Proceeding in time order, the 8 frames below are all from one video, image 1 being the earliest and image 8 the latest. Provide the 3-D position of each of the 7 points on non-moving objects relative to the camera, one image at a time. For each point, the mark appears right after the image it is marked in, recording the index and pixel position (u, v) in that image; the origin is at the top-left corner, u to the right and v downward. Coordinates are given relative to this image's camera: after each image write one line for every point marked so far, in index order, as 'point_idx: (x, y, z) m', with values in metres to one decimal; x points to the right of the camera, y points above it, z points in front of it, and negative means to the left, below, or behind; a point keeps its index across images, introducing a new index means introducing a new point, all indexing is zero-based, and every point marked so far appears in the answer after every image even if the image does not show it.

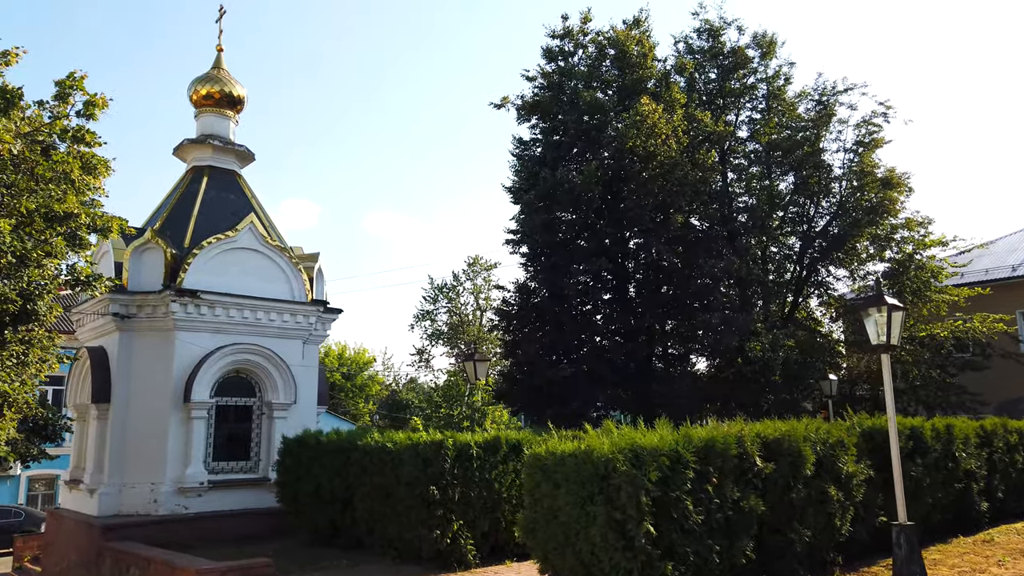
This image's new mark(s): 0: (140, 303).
0: (-5.8, -0.2, +12.0) m
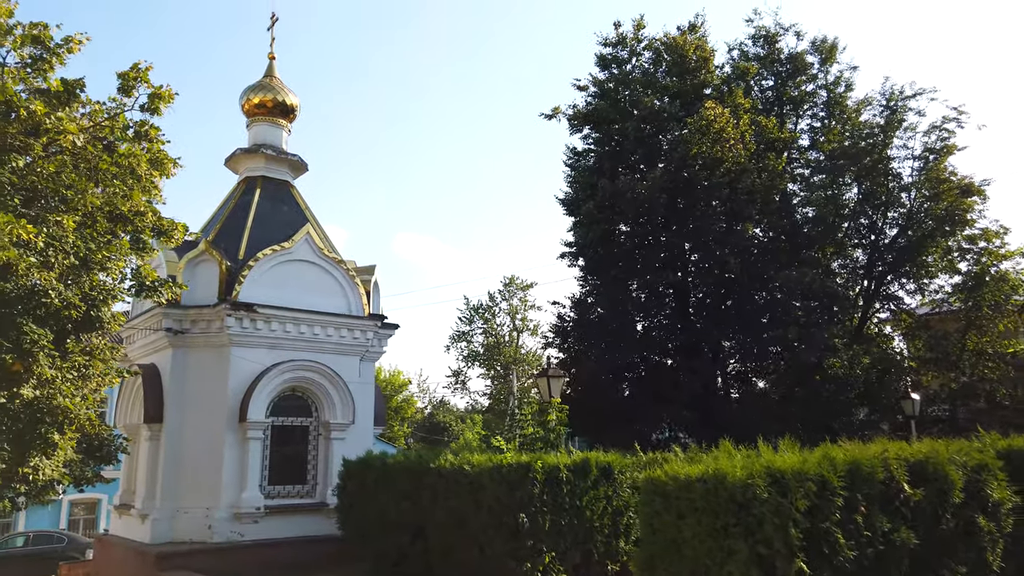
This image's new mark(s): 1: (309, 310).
0: (-4.8, -0.5, +11.4) m
1: (-3.2, -0.4, +11.9) m
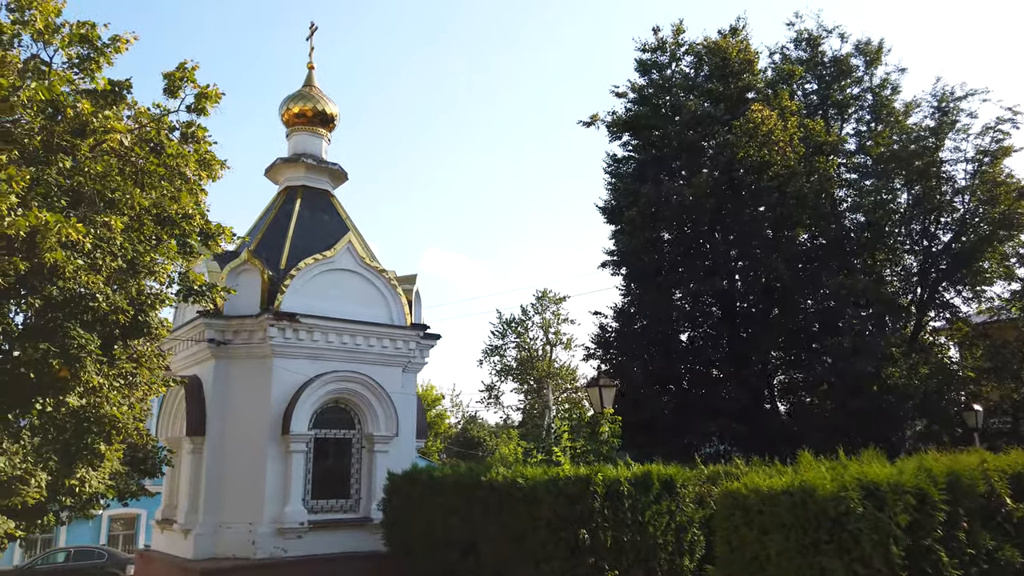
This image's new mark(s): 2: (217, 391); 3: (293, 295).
0: (-4.1, -0.6, +11.2) m
1: (-2.4, -0.5, +11.7) m
2: (-4.3, -1.5, +11.2) m
3: (-3.3, -0.1, +11.4) m
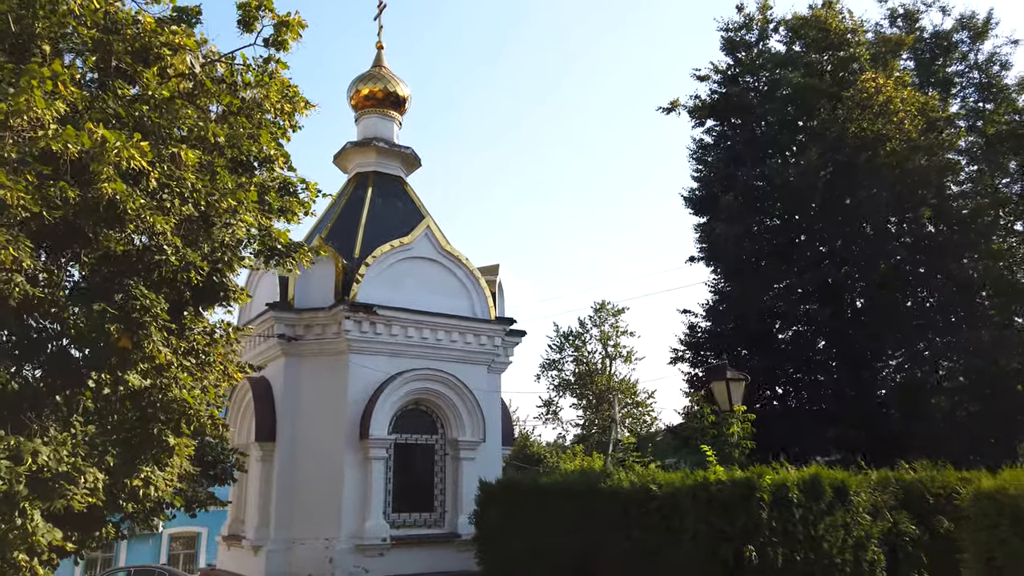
0: (-2.7, -0.5, +10.2) m
1: (-1.1, -0.3, +10.5) m
2: (-2.9, -1.4, +10.1) m
3: (-1.9, 0.0, +10.3) m
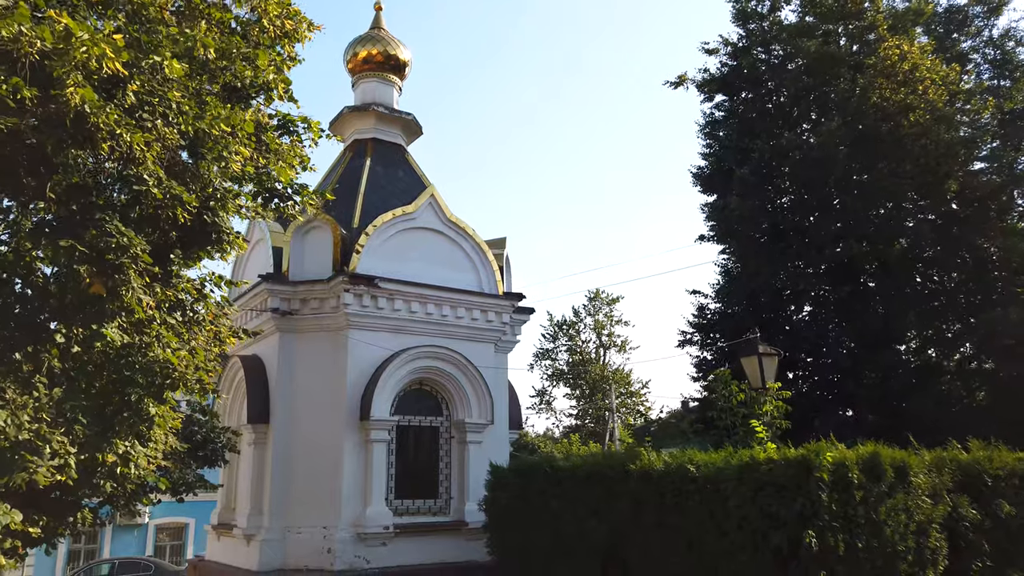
0: (-2.6, -0.1, +9.5) m
1: (-1.0, 0.0, +9.9) m
2: (-2.8, -1.0, +9.4) m
3: (-1.8, +0.4, +9.6) m
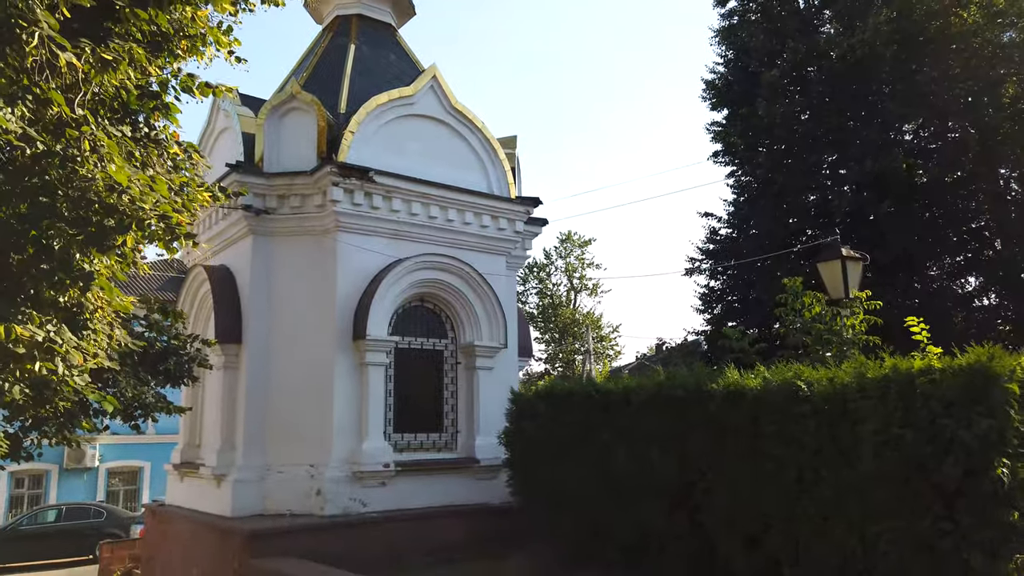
0: (-2.3, +1.0, +7.8) m
1: (-0.7, +1.1, +8.3) m
2: (-2.6, +0.1, +7.8) m
3: (-1.6, +1.5, +8.0) m
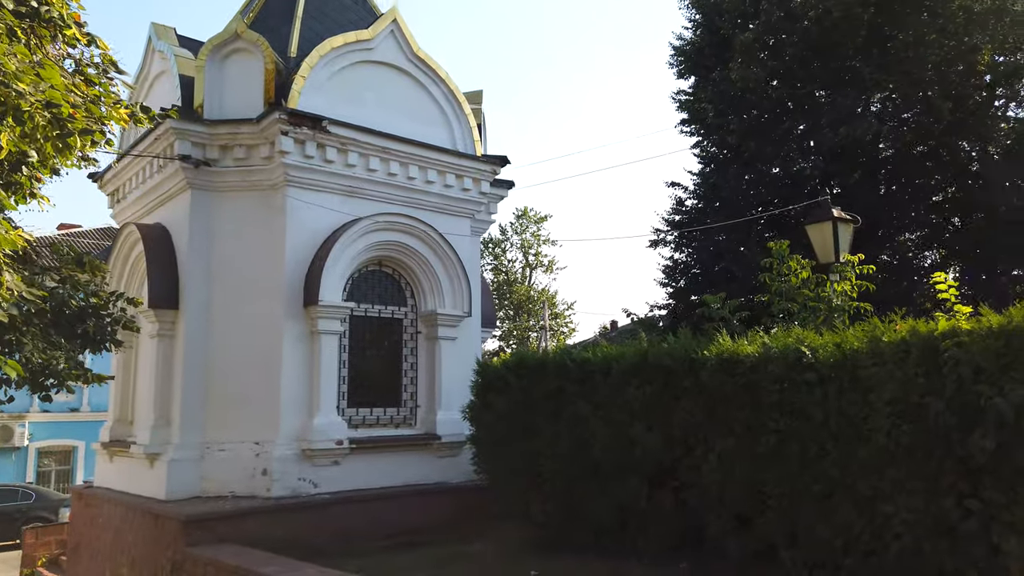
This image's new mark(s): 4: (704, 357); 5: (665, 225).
0: (-2.7, +1.4, +7.1) m
1: (-1.1, +1.5, +7.6) m
2: (-2.9, +0.5, +7.0) m
3: (-1.9, +1.9, +7.3) m
4: (+1.2, -0.4, +4.9) m
5: (+2.8, +1.2, +14.2) m
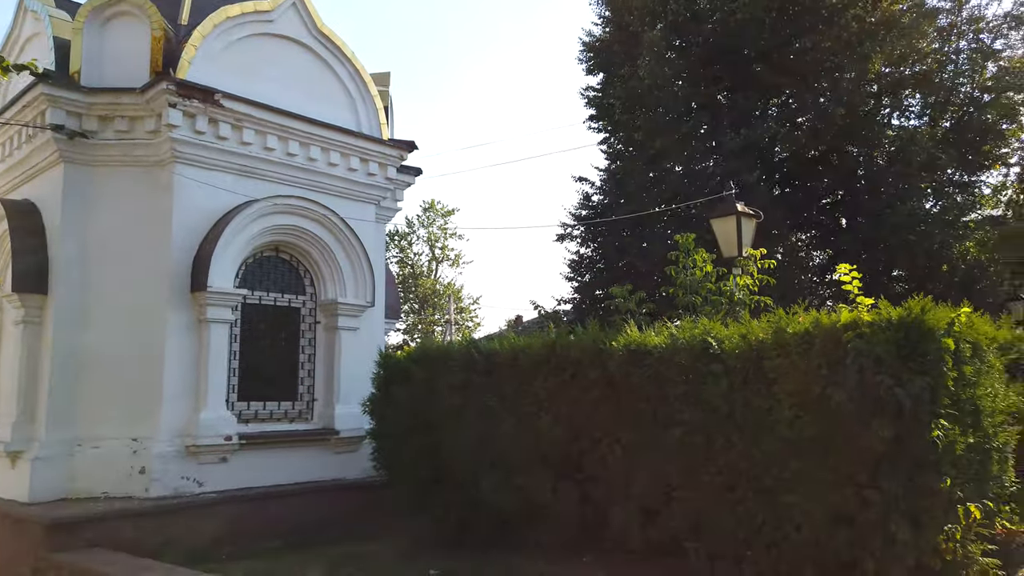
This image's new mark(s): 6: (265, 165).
0: (-3.5, +1.5, +6.5) m
1: (-2.0, +1.6, +7.2) m
2: (-3.7, +0.6, +6.4) m
3: (-2.7, +2.0, +6.8) m
4: (+0.6, -0.4, +4.8) m
5: (+1.1, +1.3, +14.2) m
6: (-2.3, +1.1, +7.1) m
